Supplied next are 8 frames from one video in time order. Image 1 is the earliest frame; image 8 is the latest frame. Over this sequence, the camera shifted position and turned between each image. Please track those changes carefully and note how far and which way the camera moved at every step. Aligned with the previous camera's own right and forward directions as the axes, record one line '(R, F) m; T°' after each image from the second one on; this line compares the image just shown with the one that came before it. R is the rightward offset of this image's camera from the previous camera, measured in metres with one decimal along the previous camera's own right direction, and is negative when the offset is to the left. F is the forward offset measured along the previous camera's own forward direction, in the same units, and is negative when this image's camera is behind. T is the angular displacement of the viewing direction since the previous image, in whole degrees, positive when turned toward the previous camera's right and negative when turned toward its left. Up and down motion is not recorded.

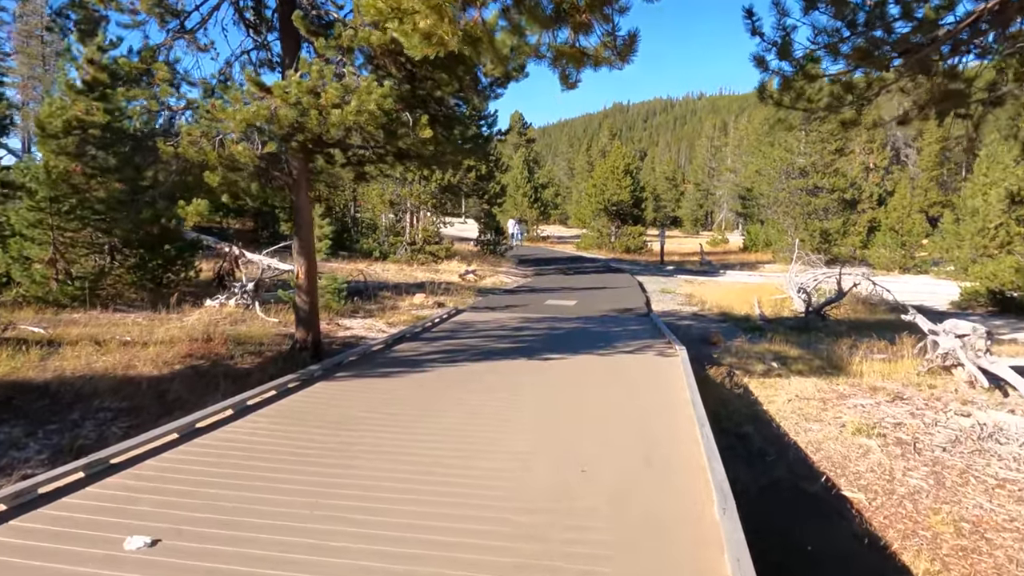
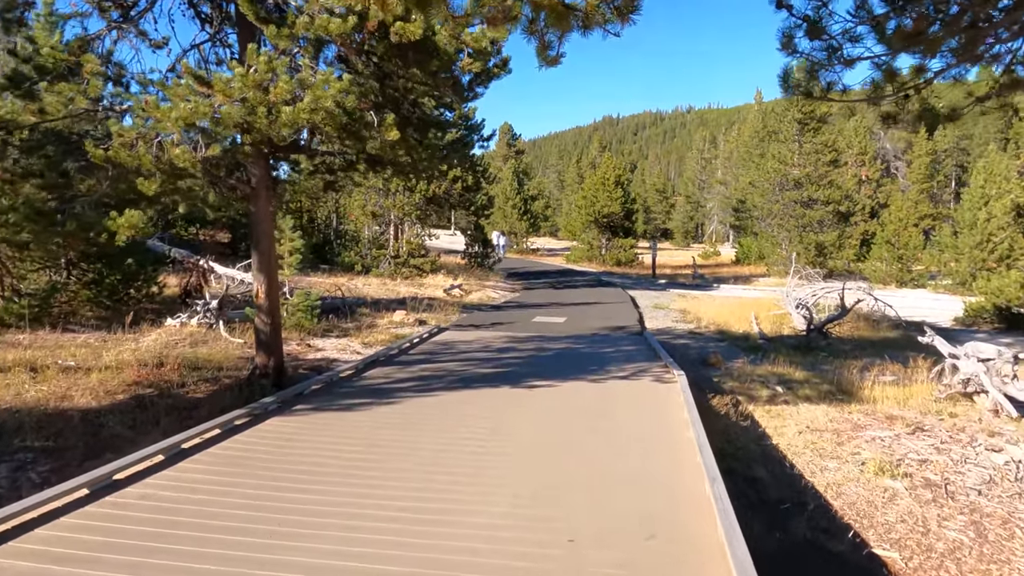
(+0.1, +0.8) m; +1°
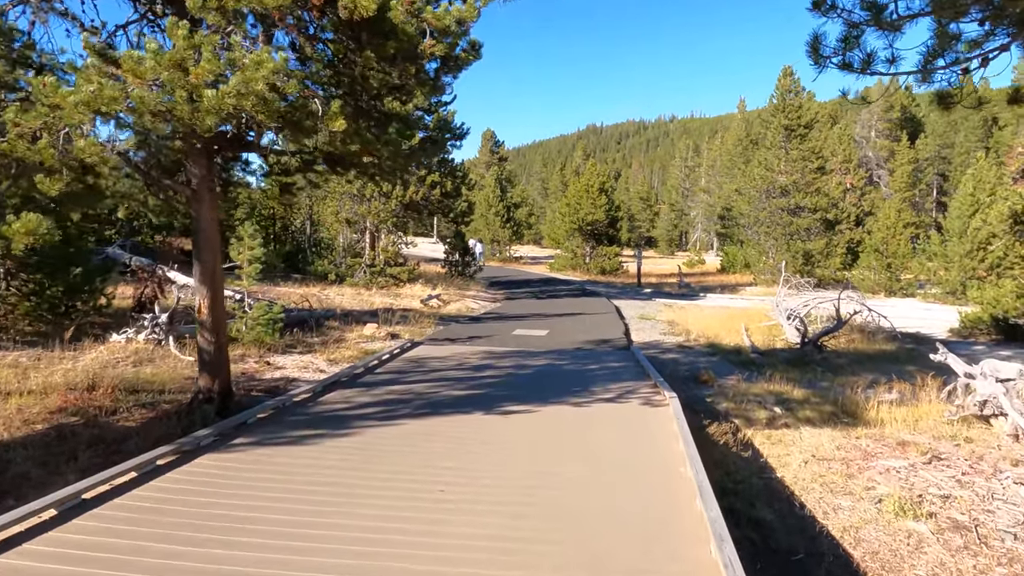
(+0.1, +0.8) m; +1°
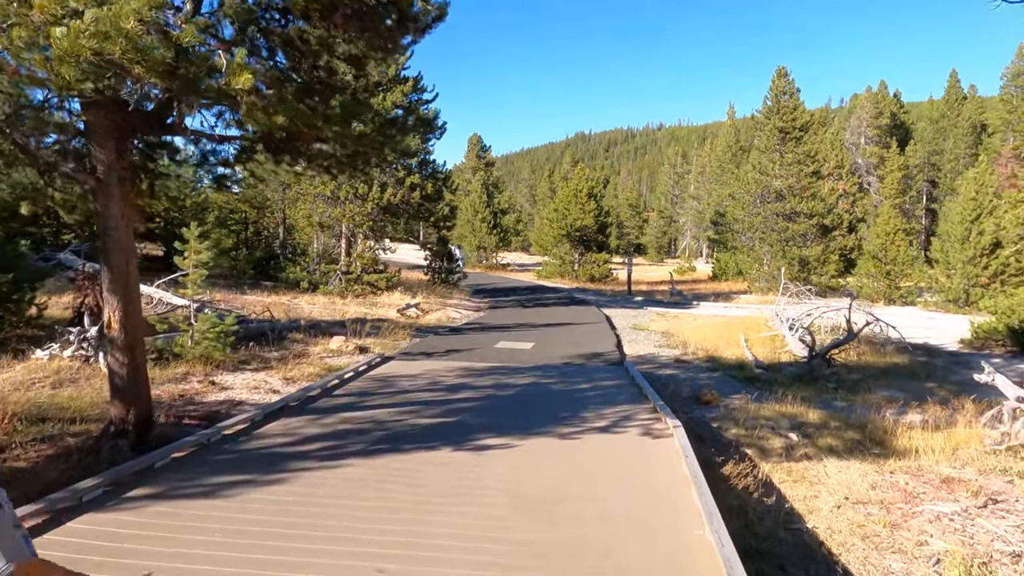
(+0.1, +1.2) m; +1°
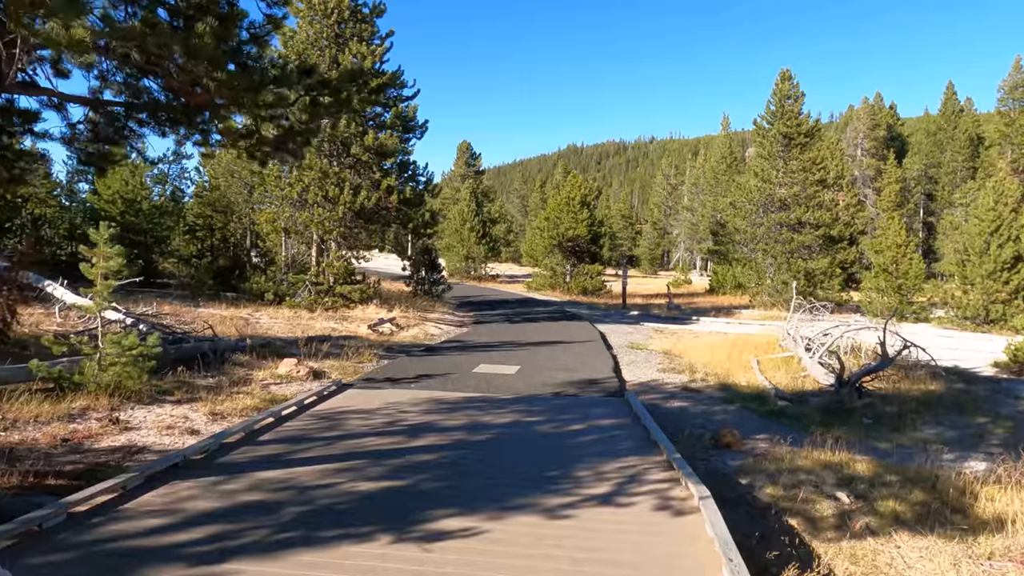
(+0.2, +1.8) m; +1°
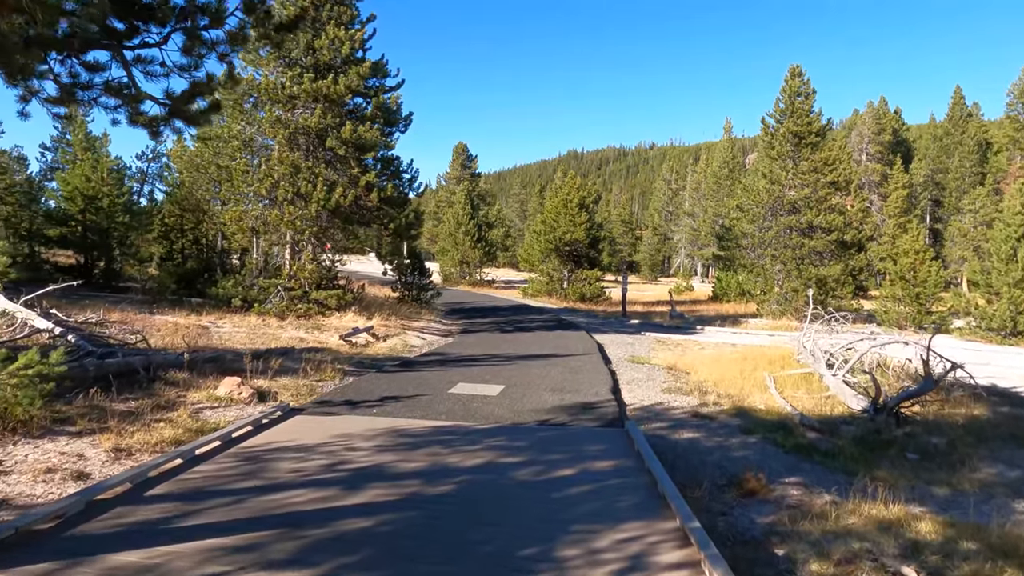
(+0.2, +1.5) m; 0°
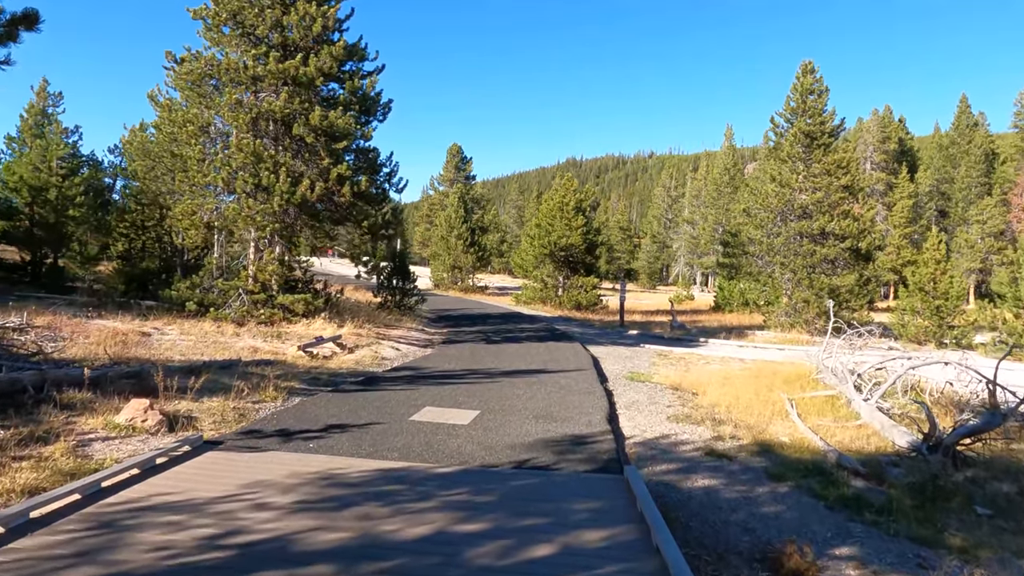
(+0.2, +1.7) m; 0°
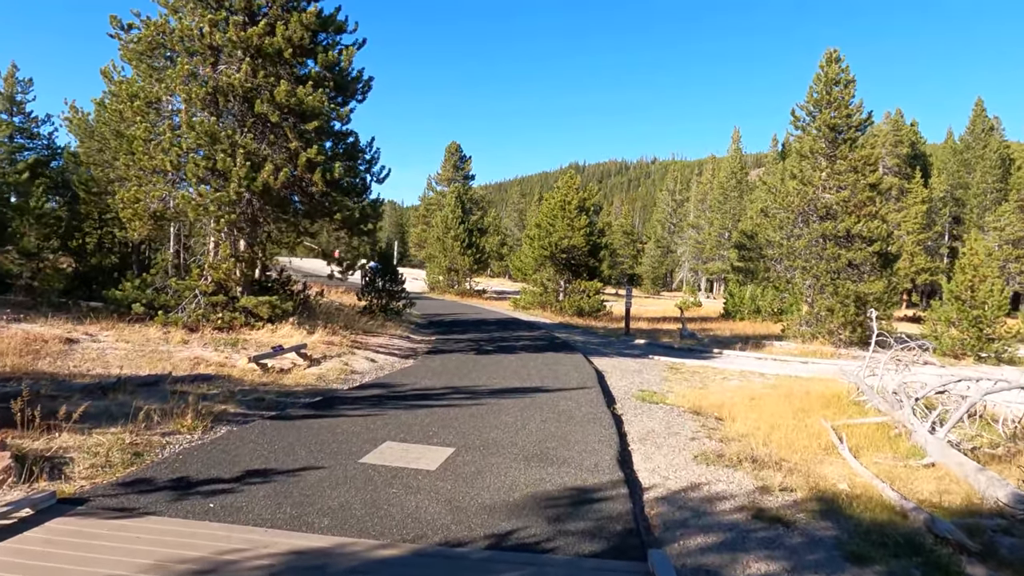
(+0.2, +1.9) m; 0°
